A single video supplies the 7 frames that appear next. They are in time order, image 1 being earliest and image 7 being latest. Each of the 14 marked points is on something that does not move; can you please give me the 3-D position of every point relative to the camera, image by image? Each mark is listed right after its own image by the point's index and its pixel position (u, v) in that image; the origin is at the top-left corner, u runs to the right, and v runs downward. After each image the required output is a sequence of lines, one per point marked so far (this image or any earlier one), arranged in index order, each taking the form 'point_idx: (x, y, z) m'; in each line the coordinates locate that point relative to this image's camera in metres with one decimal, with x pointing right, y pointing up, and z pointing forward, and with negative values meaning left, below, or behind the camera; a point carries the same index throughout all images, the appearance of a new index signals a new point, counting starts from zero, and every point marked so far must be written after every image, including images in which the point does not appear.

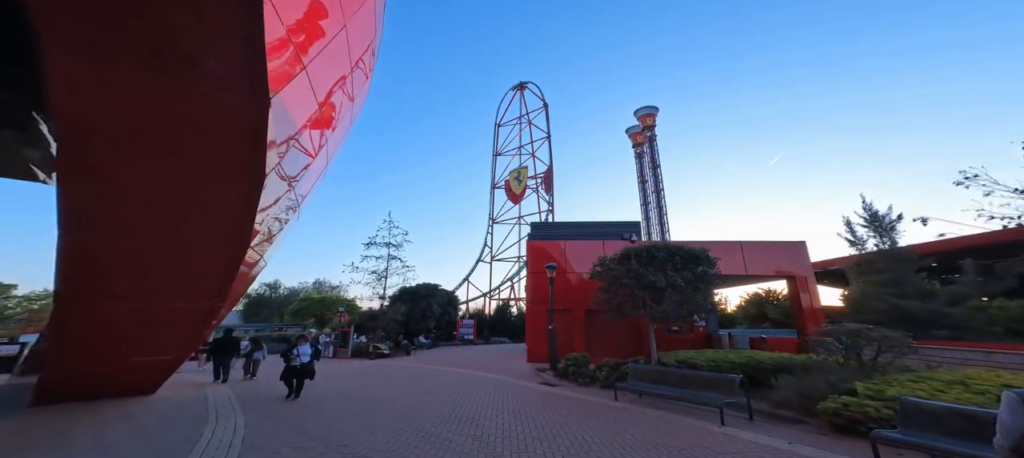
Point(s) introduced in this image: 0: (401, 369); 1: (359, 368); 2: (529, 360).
0: (-4.8, -6.1, +15.7) m
1: (-7.0, -6.5, +16.7) m
2: (+0.6, -5.0, +13.5) m
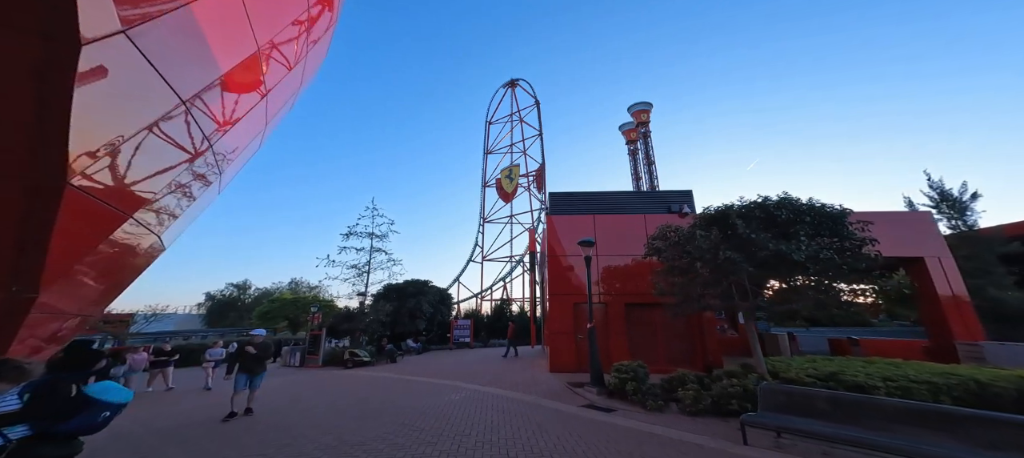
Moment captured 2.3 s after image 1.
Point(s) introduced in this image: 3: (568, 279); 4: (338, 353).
0: (-4.4, -5.2, +12.4) m
1: (-6.6, -5.6, +13.3) m
2: (+1.1, -4.1, +10.3) m
3: (+1.7, -1.6, +10.9) m
4: (-8.8, -6.3, +17.9) m
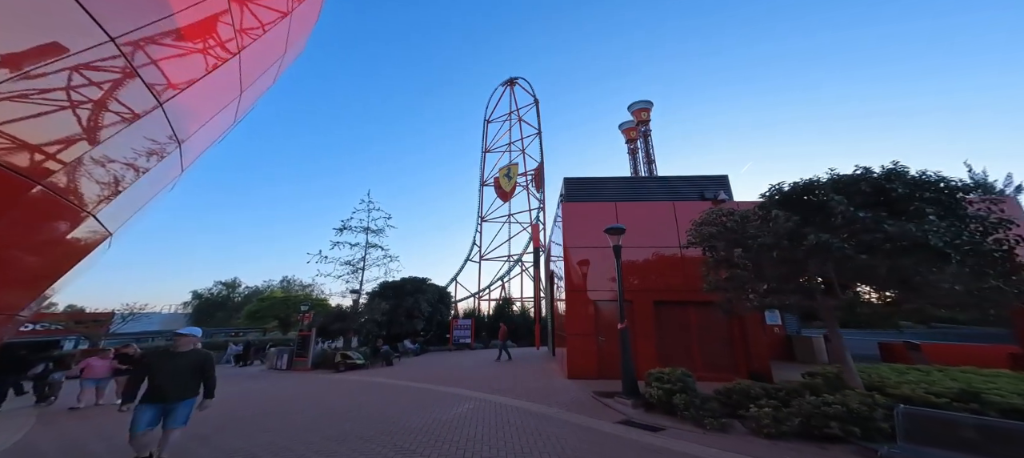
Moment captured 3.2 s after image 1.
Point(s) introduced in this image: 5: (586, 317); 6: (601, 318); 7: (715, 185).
0: (-4.1, -4.9, +11.1) m
1: (-6.3, -5.2, +12.0) m
2: (+1.4, -3.7, +9.1) m
3: (+2.0, -1.2, +9.7) m
4: (-8.5, -5.9, +16.6) m
5: (+1.8, -2.3, +9.3) m
6: (+2.2, -2.4, +9.3) m
7: (+5.9, +1.3, +10.3) m
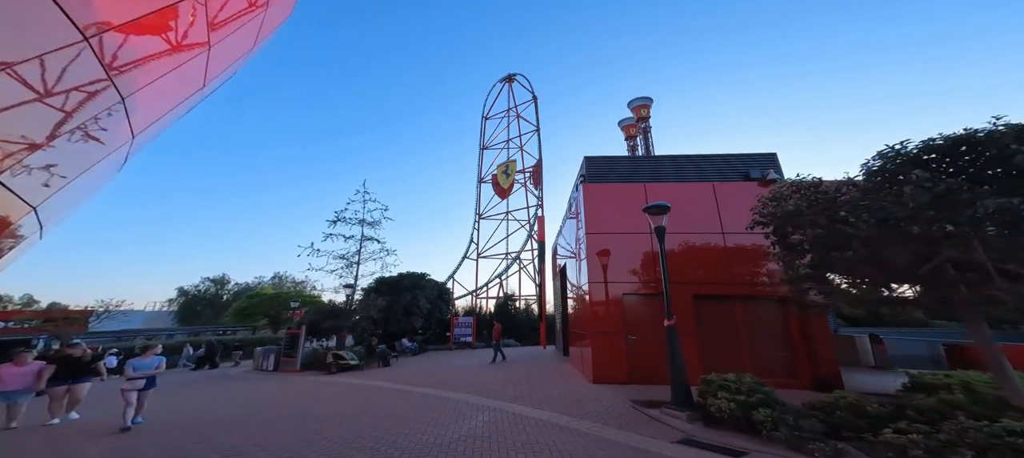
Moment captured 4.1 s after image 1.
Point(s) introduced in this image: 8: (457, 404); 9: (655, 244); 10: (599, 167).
0: (-3.7, -4.4, +9.8) m
1: (-5.9, -4.8, +10.7) m
2: (+1.8, -3.3, +7.9) m
3: (+2.4, -0.8, +8.4) m
4: (-8.2, -5.4, +15.2) m
5: (+2.2, -1.9, +8.1) m
6: (+2.6, -2.0, +8.1) m
7: (+6.3, +1.7, +9.0) m
8: (-1.2, -3.8, +7.7) m
9: (+3.3, -0.4, +8.3) m
10: (+2.4, +1.7, +9.7) m
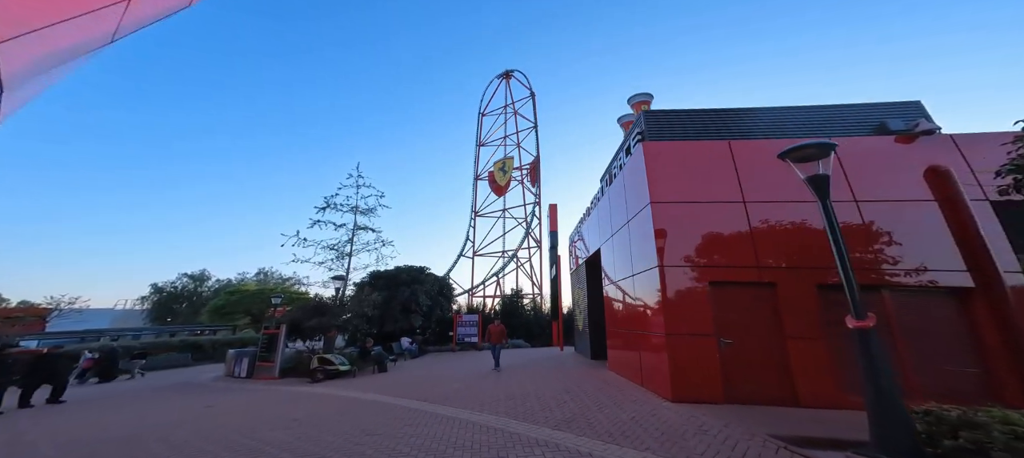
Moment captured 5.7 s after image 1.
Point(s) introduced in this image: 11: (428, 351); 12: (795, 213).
0: (-2.9, -3.8, +7.5) m
1: (-5.1, -4.1, +8.4) m
2: (+2.7, -2.7, +5.7) m
3: (+3.2, -0.2, +6.3) m
4: (-7.5, -4.7, +12.9) m
5: (+3.0, -1.3, +5.9) m
6: (+3.4, -1.3, +5.9) m
7: (+7.1, +2.3, +6.9) m
8: (-0.4, -3.1, +5.5) m
9: (+4.1, +0.2, +6.2) m
10: (+3.2, +2.3, +7.5) m
11: (-4.6, -6.6, +19.2) m
12: (+4.8, +0.2, +6.0) m
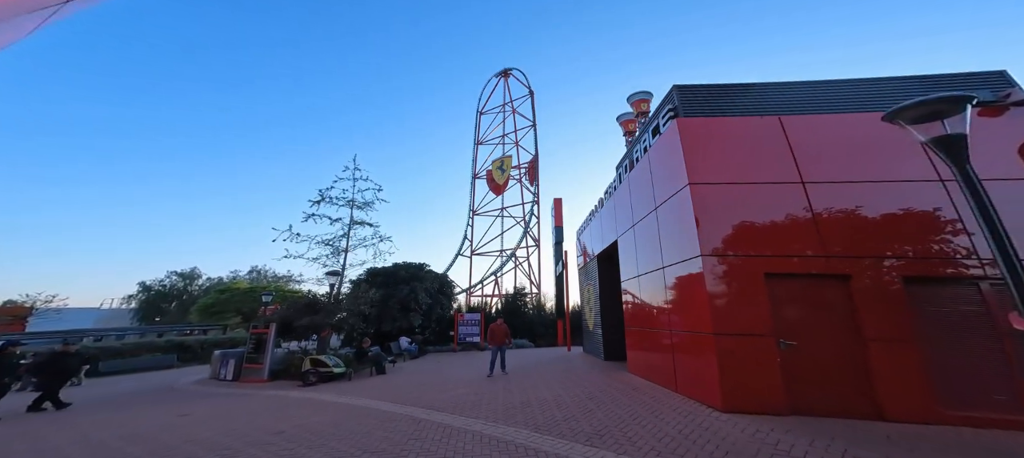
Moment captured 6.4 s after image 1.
0: (-2.6, -3.5, +6.6) m
1: (-4.8, -3.8, +7.4) m
2: (+3.0, -2.4, +4.8) m
3: (+3.5, +0.1, +5.4) m
4: (-7.2, -4.4, +12.0) m
5: (+3.4, -1.0, +5.1) m
6: (+3.7, -1.0, +5.1) m
7: (+7.4, +2.6, +6.1) m
8: (-0.1, -2.9, +4.6) m
9: (+4.4, +0.5, +5.3) m
10: (+3.5, +2.6, +6.7) m
11: (-4.4, -6.3, +18.3) m
12: (+5.1, +0.5, +5.2) m
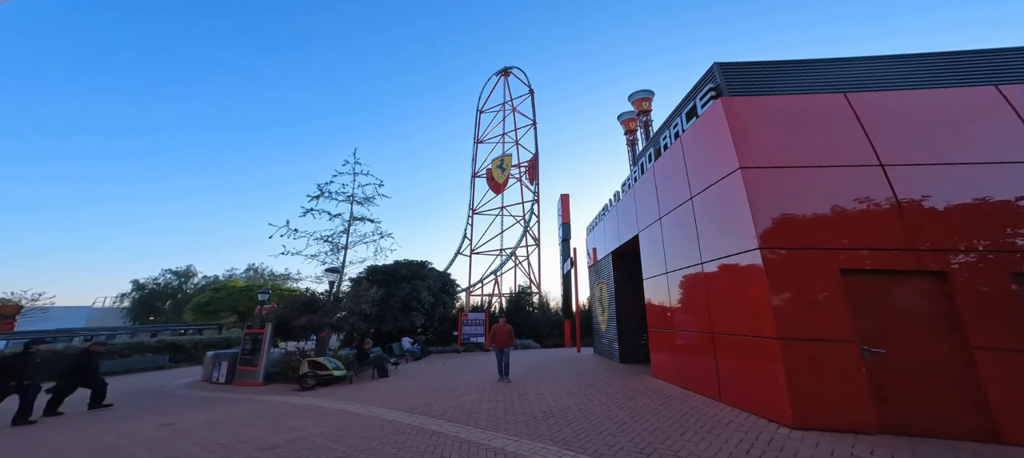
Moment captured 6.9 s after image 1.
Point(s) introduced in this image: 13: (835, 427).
0: (-2.2, -3.3, +5.9) m
1: (-4.5, -3.6, +6.7) m
2: (+3.4, -2.3, +4.2) m
3: (+3.9, +0.3, +4.8) m
4: (-6.9, -4.2, +11.2) m
5: (+3.7, -0.8, +4.4) m
6: (+4.1, -0.9, +4.4) m
7: (+7.8, +2.7, +5.5) m
8: (+0.3, -2.7, +3.9) m
9: (+4.8, +0.6, +4.7) m
10: (+3.9, +2.7, +6.0) m
11: (-4.1, -6.1, +17.7) m
12: (+5.5, +0.6, +4.5) m
13: (+3.7, -2.2, +4.1) m
